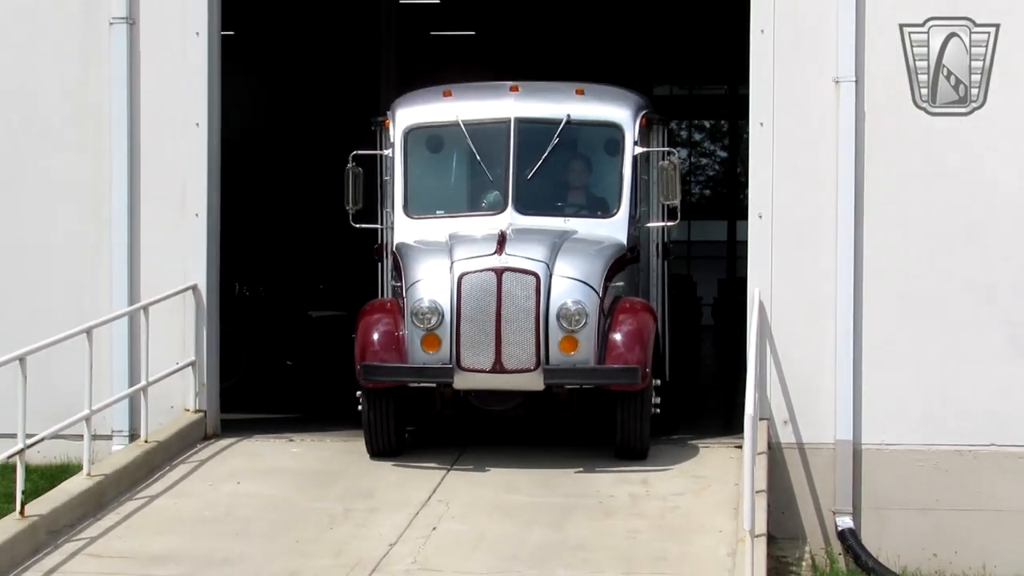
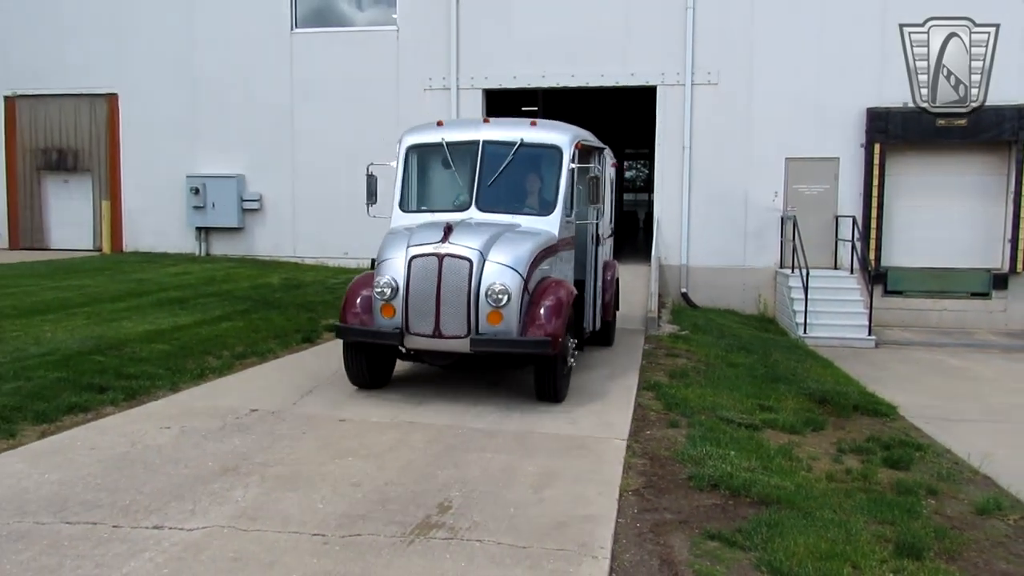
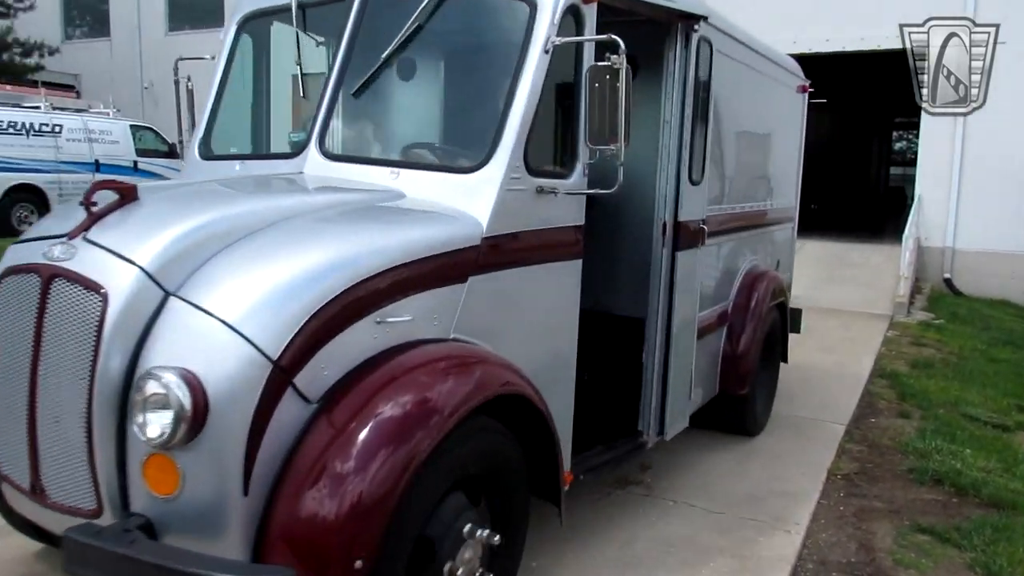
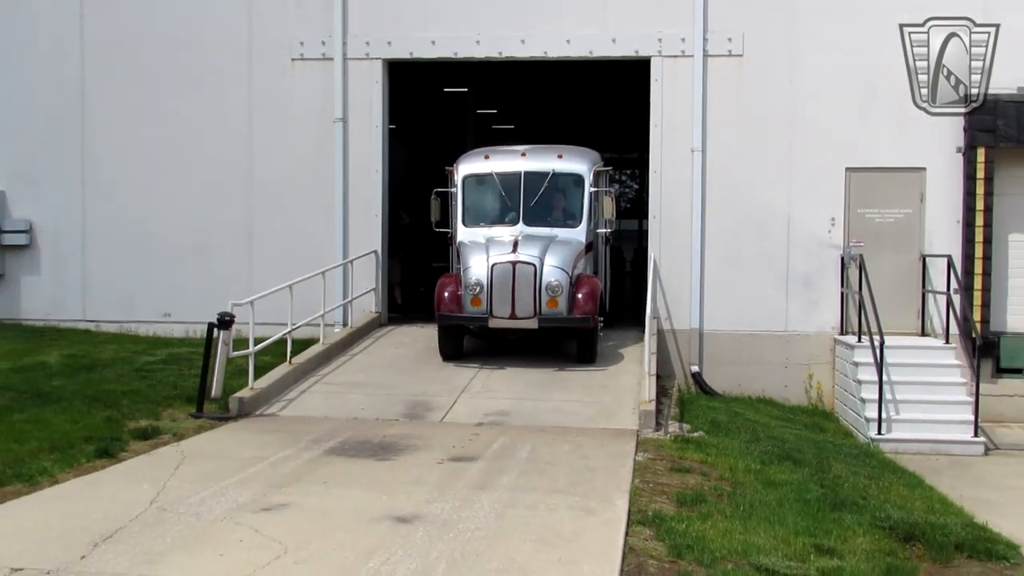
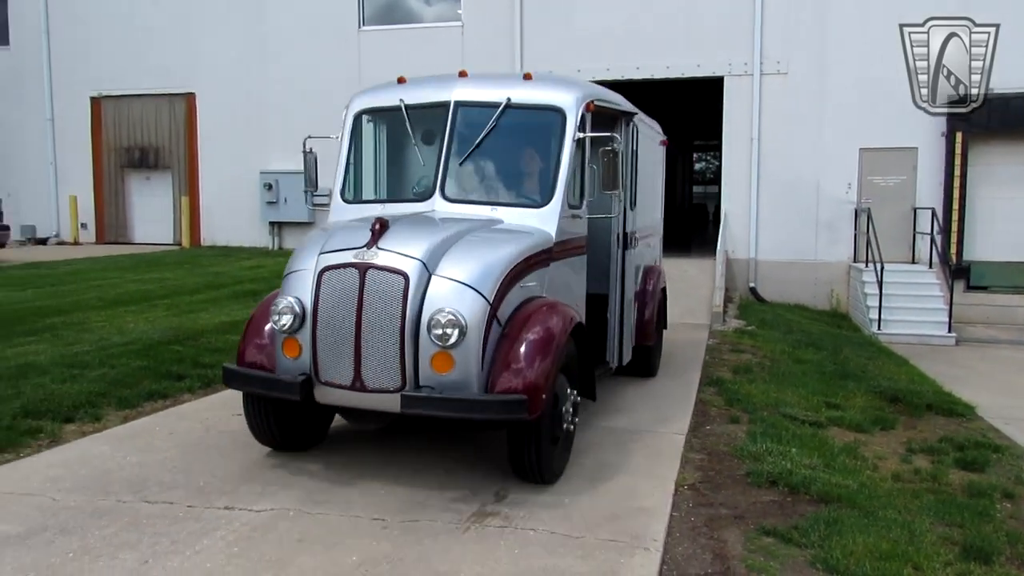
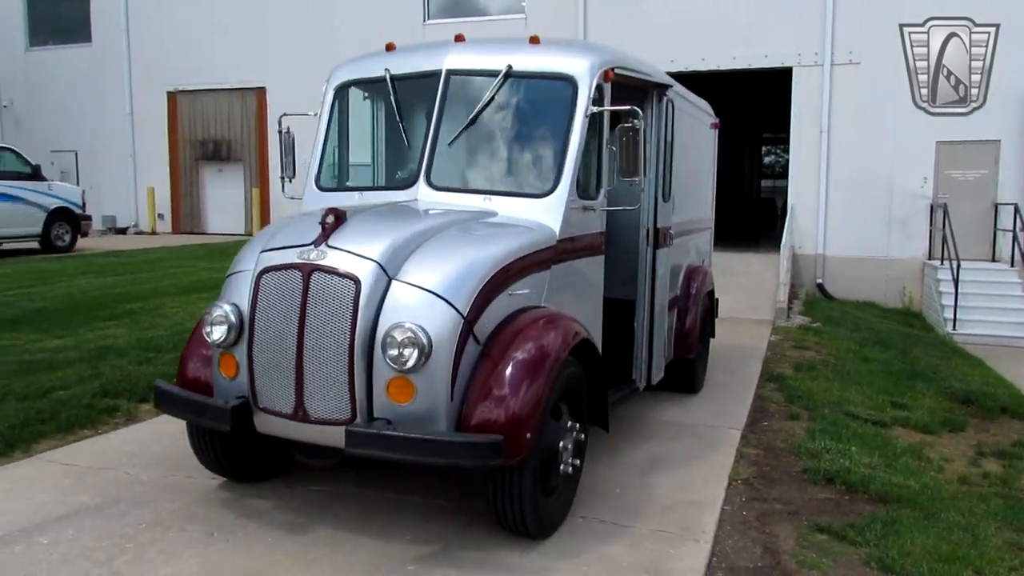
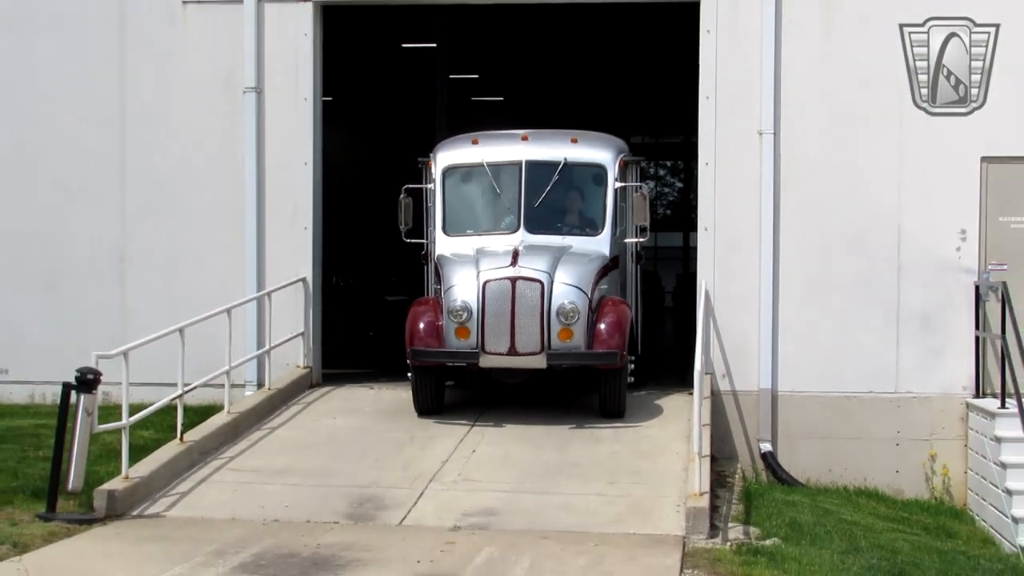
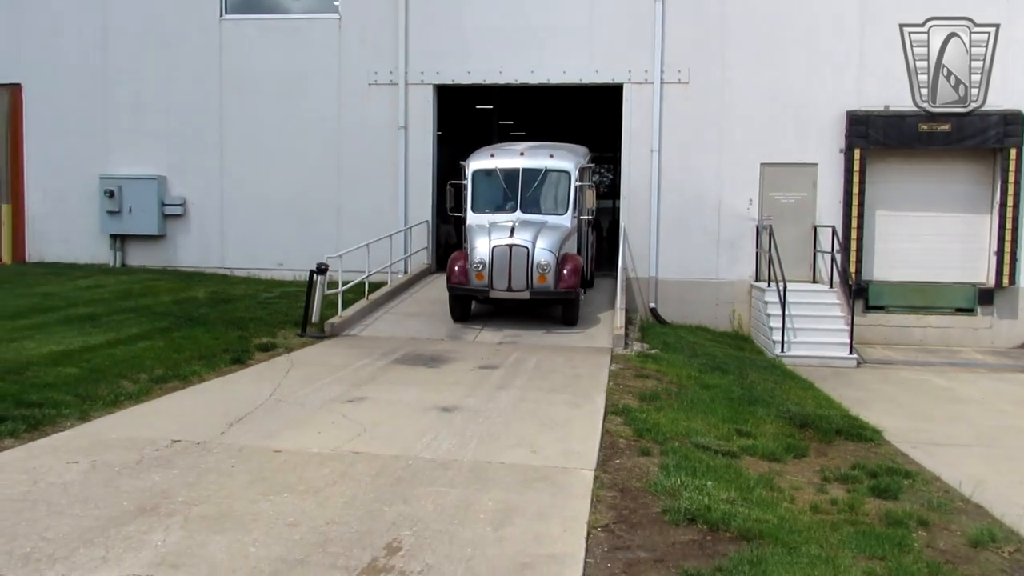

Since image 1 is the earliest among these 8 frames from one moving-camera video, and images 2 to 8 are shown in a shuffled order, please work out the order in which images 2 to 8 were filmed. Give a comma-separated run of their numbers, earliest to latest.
7, 4, 8, 2, 5, 6, 3
